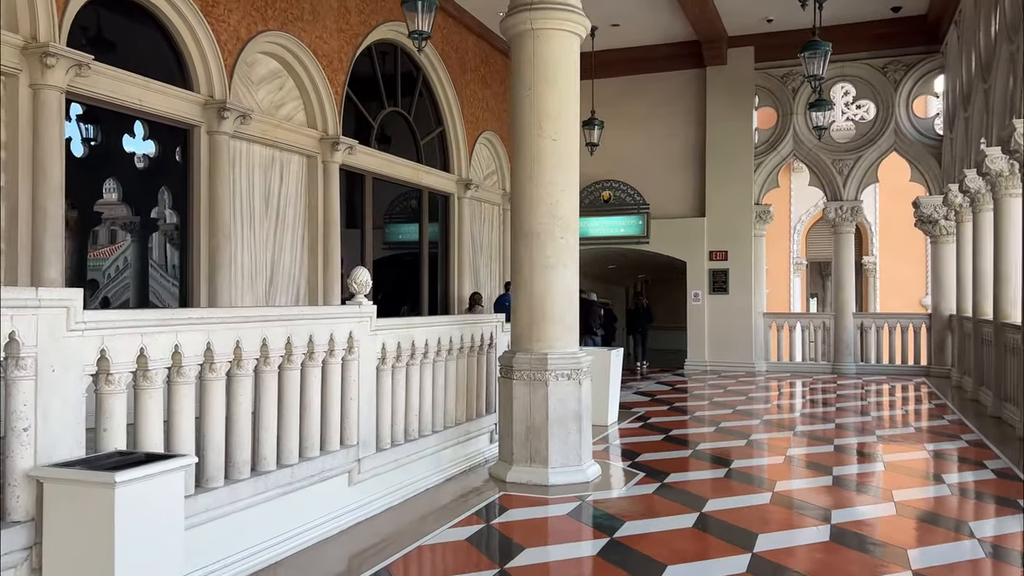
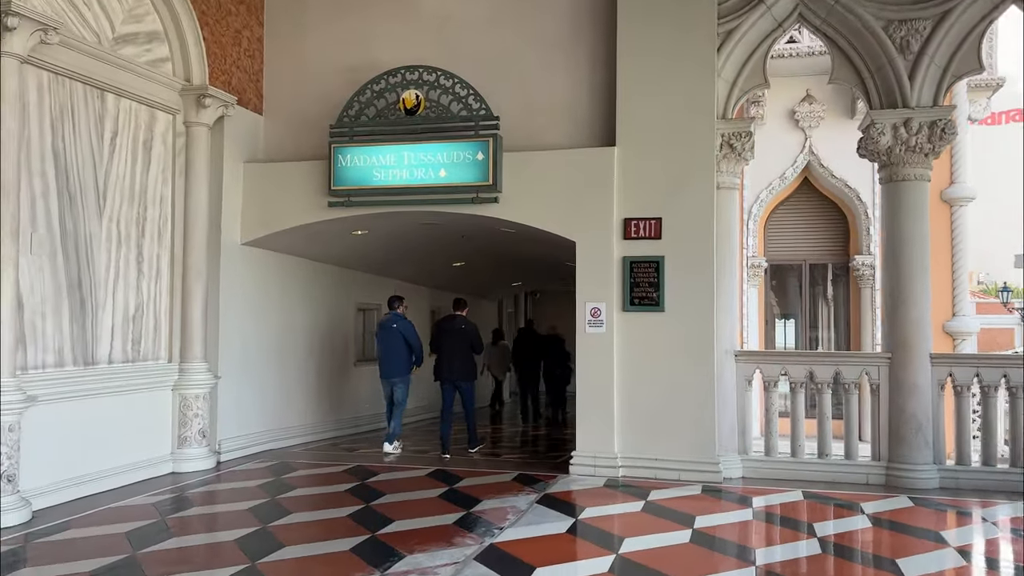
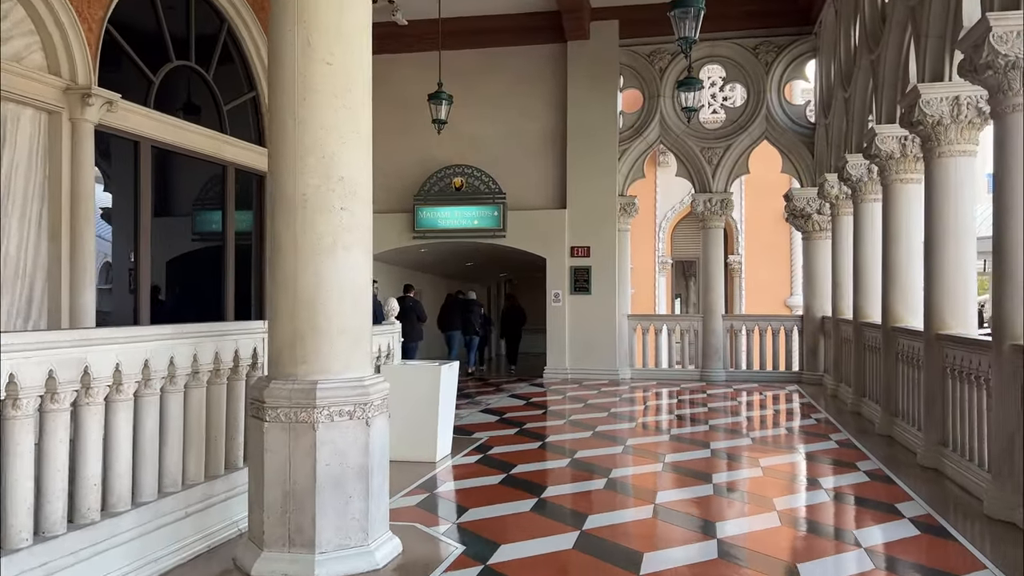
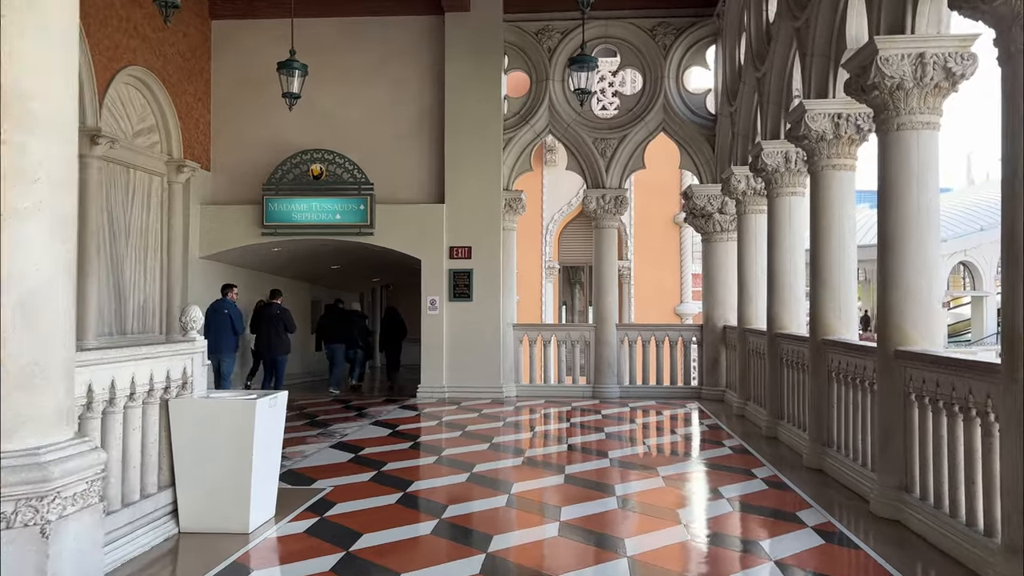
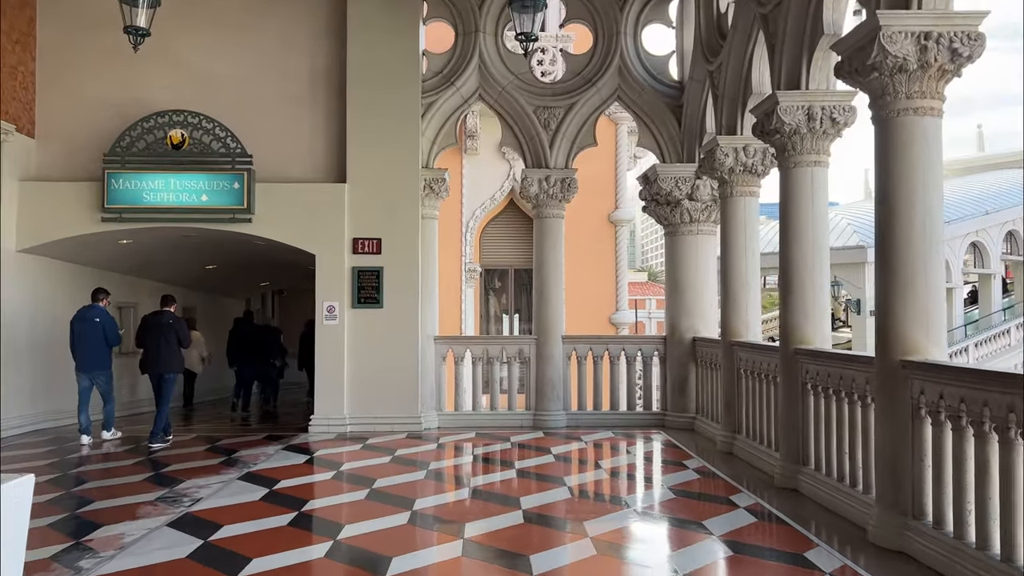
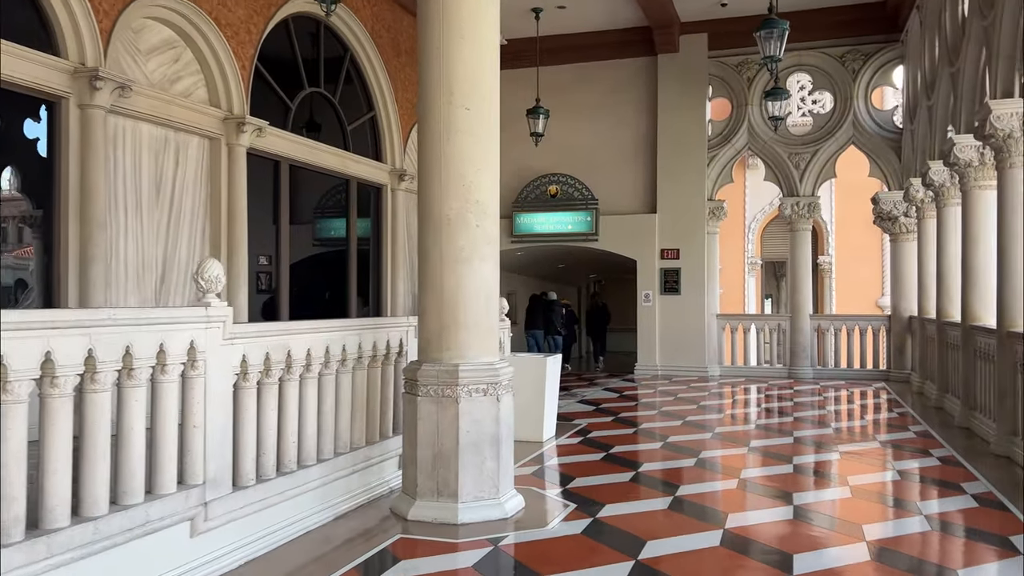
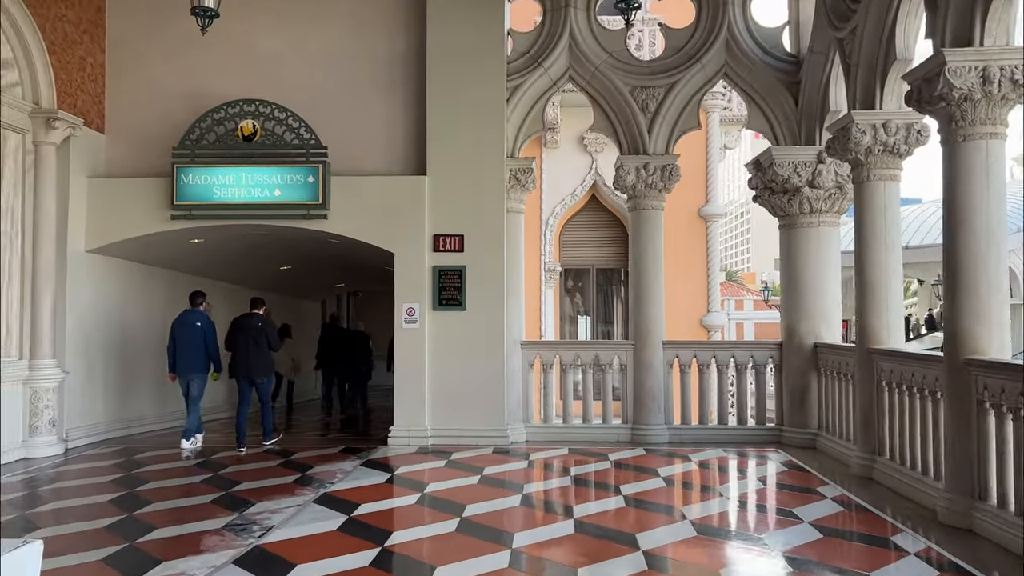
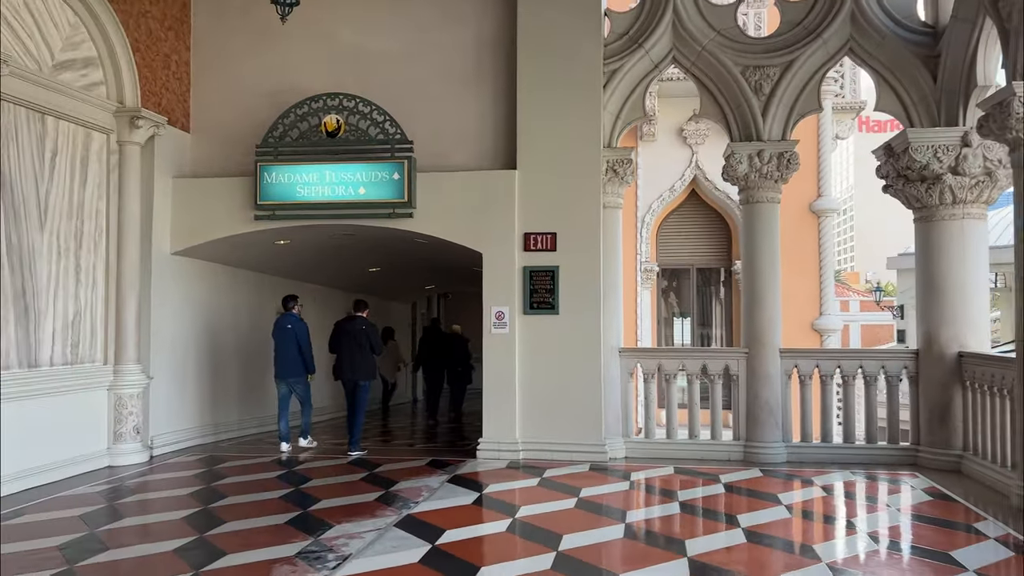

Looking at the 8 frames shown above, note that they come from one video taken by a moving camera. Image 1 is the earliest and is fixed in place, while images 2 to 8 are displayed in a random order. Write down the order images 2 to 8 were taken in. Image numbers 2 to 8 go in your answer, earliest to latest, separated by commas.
6, 3, 4, 5, 7, 8, 2
